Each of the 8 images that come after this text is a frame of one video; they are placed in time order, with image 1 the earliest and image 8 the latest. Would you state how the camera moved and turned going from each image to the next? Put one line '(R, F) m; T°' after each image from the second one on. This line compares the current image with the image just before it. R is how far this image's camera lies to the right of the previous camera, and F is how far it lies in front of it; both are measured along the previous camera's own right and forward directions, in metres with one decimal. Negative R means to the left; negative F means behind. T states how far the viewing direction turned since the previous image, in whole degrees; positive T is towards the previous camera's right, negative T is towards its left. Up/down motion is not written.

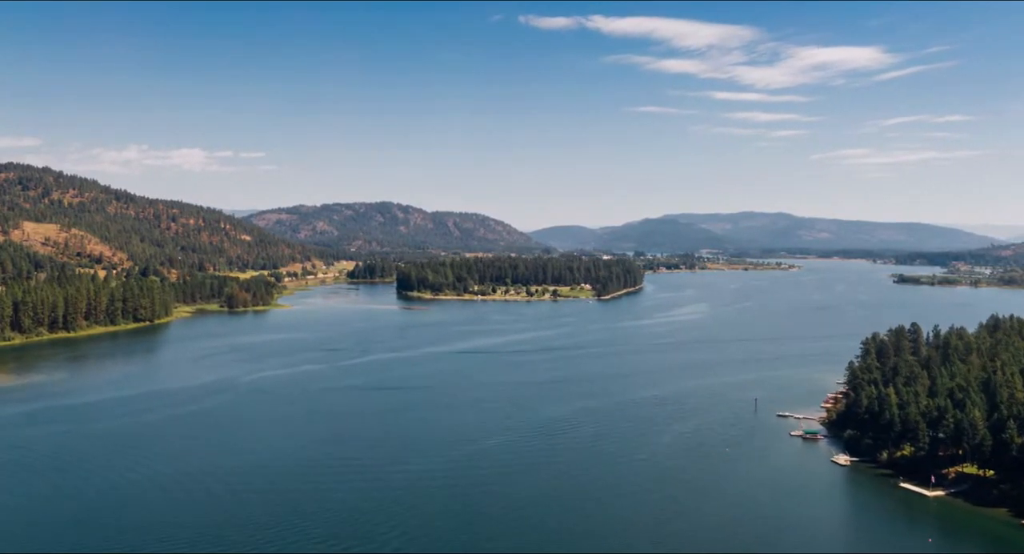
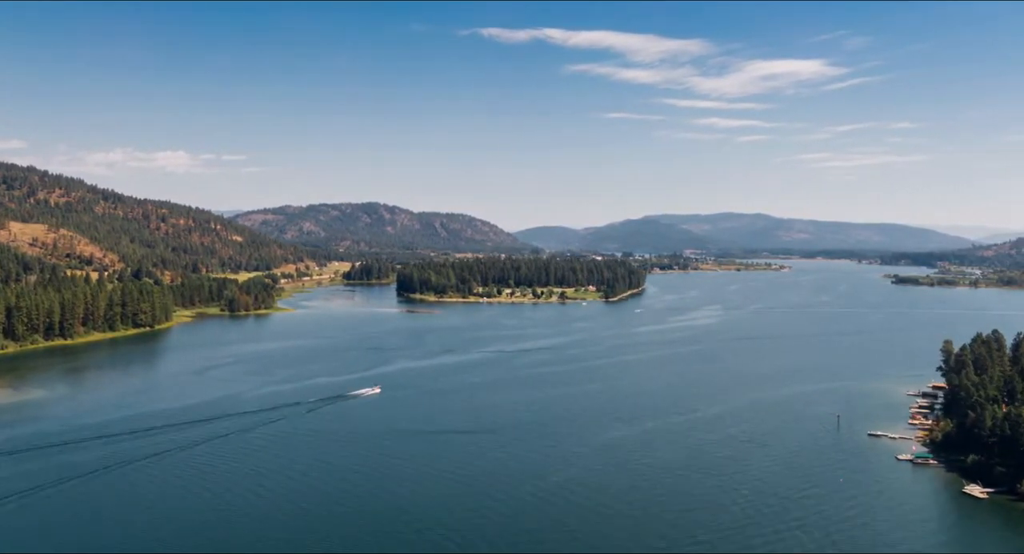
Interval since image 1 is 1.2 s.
(-2.2, +2.6) m; +1°
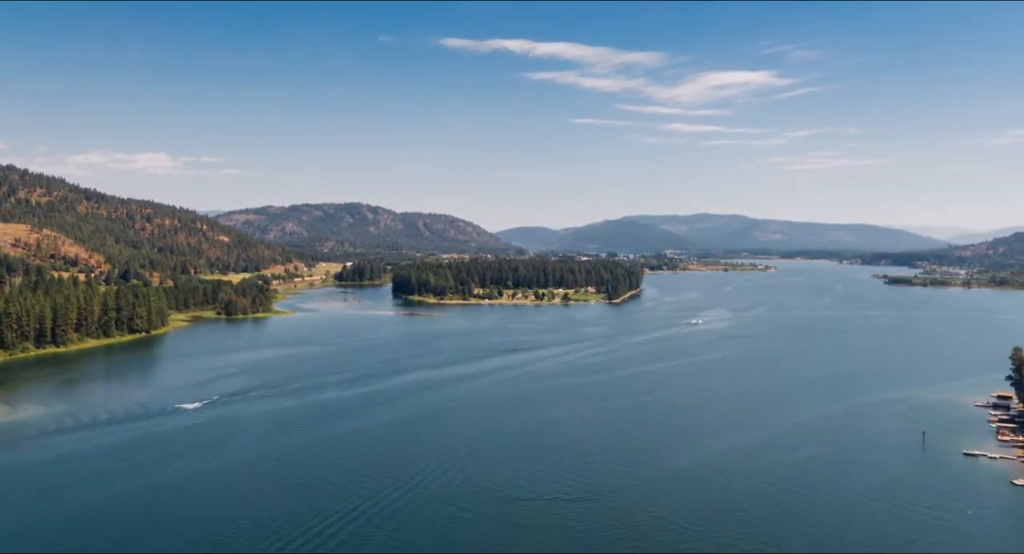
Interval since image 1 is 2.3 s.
(-2.0, +2.3) m; +1°
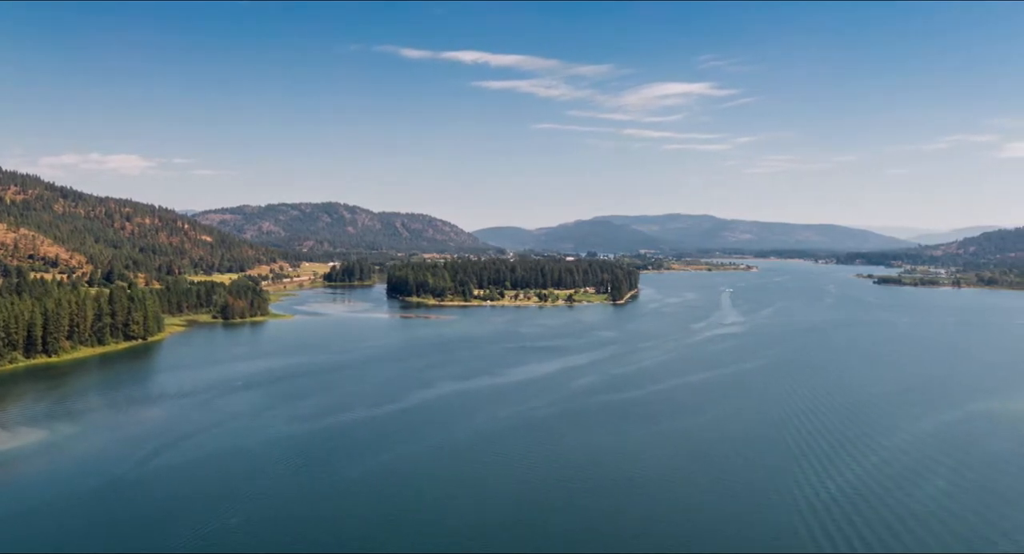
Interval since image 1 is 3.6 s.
(-2.6, +2.9) m; +1°
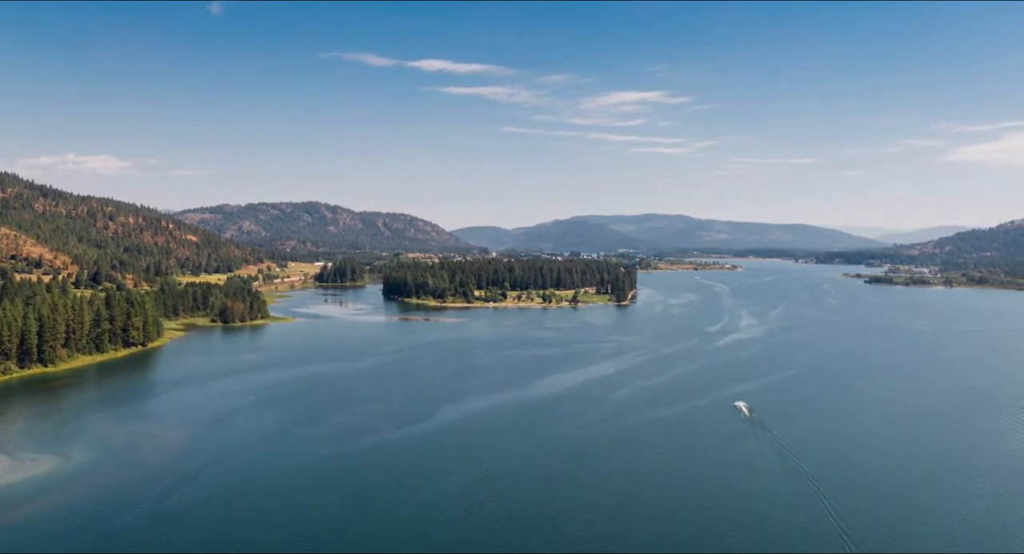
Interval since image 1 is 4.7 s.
(-2.3, +2.4) m; +1°
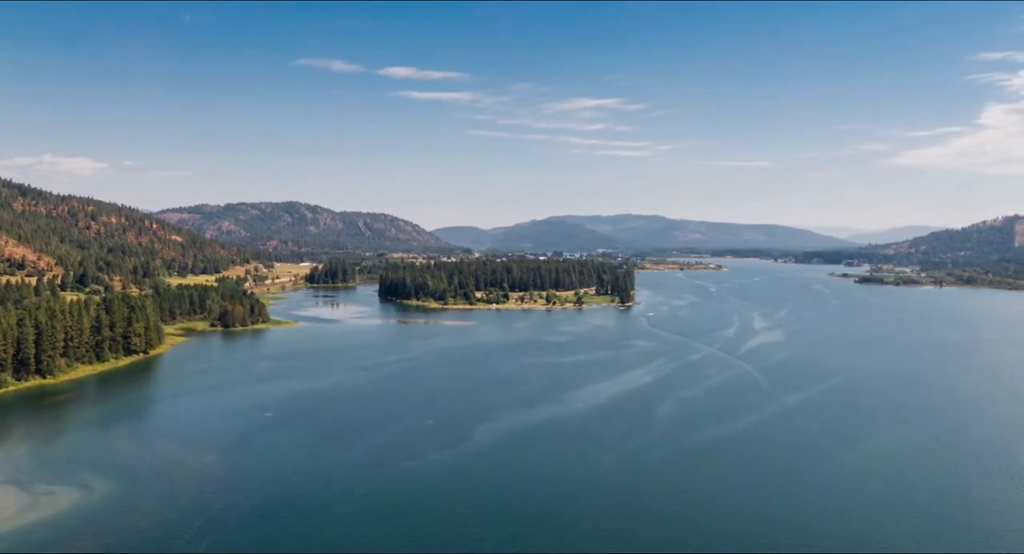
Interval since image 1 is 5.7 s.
(-2.3, +2.3) m; +1°
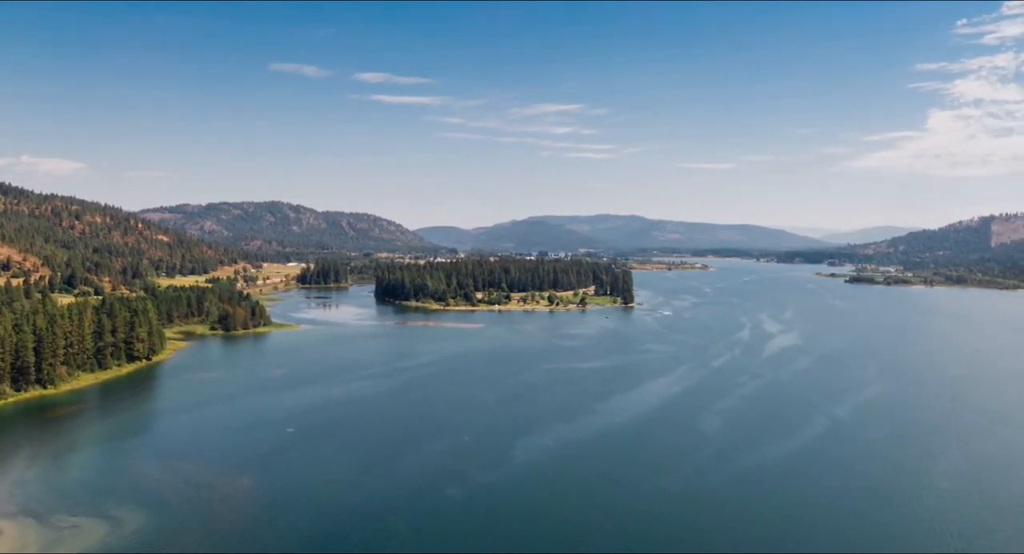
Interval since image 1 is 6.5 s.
(-1.9, +1.8) m; +1°
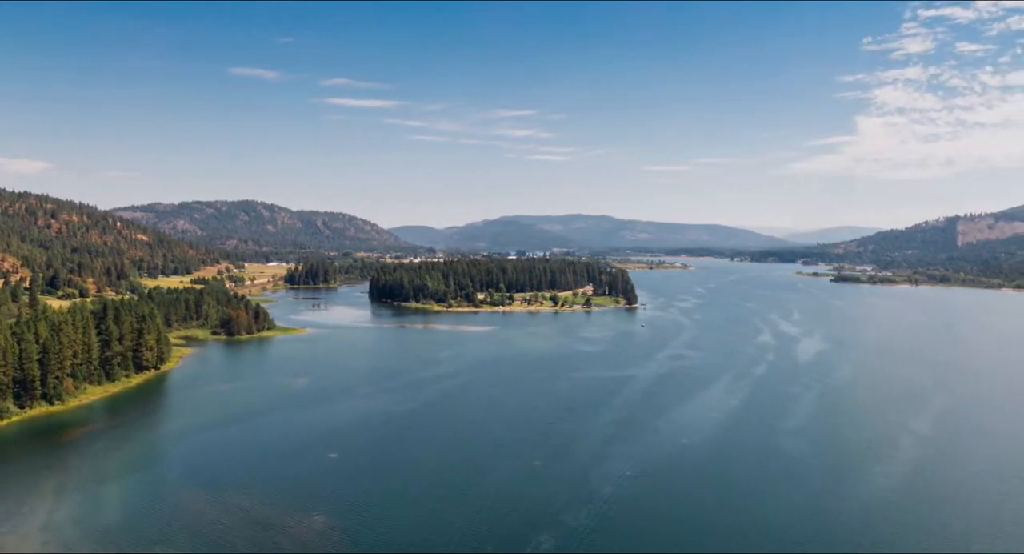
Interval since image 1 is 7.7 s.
(-2.8, +2.5) m; +2°
